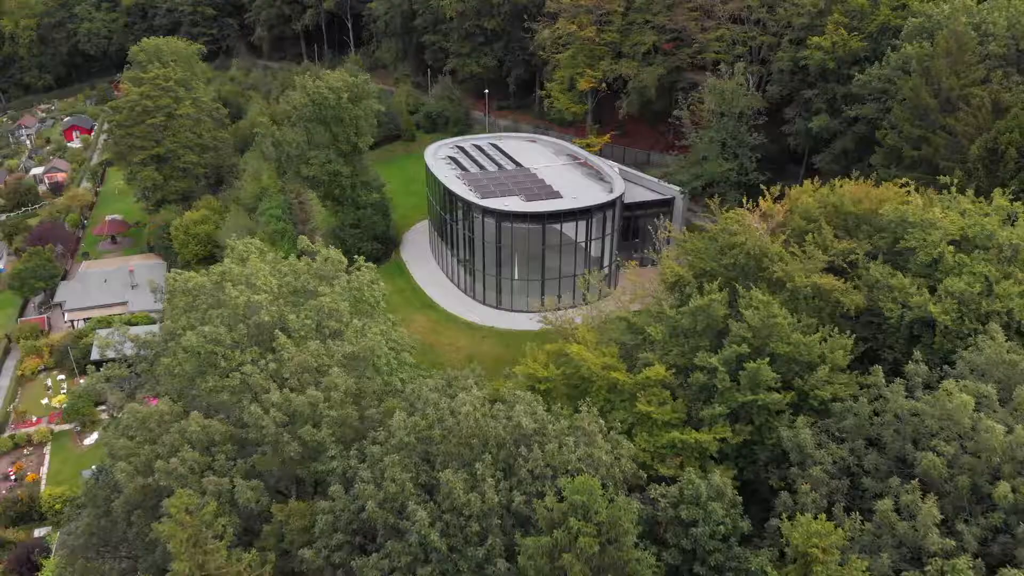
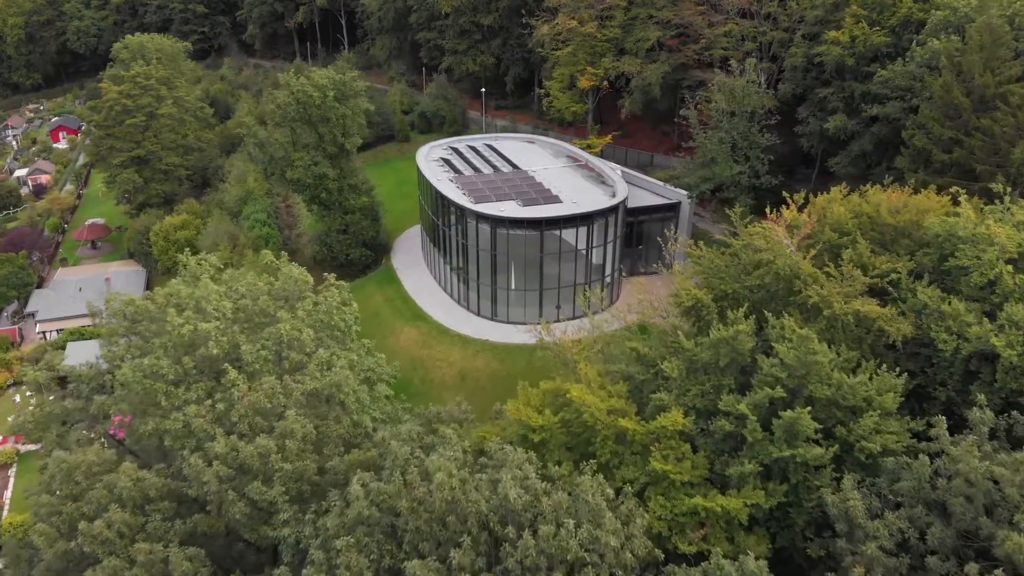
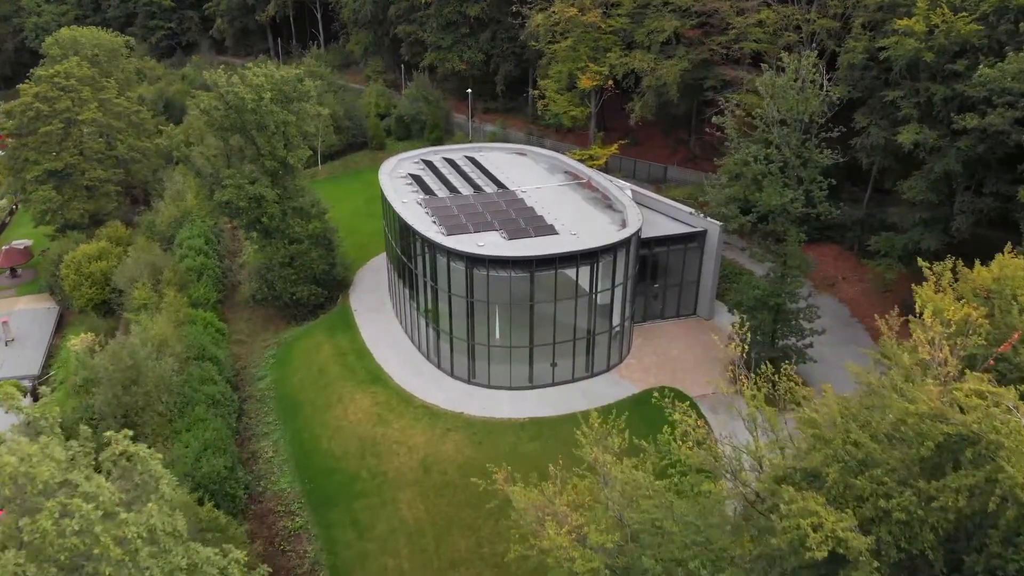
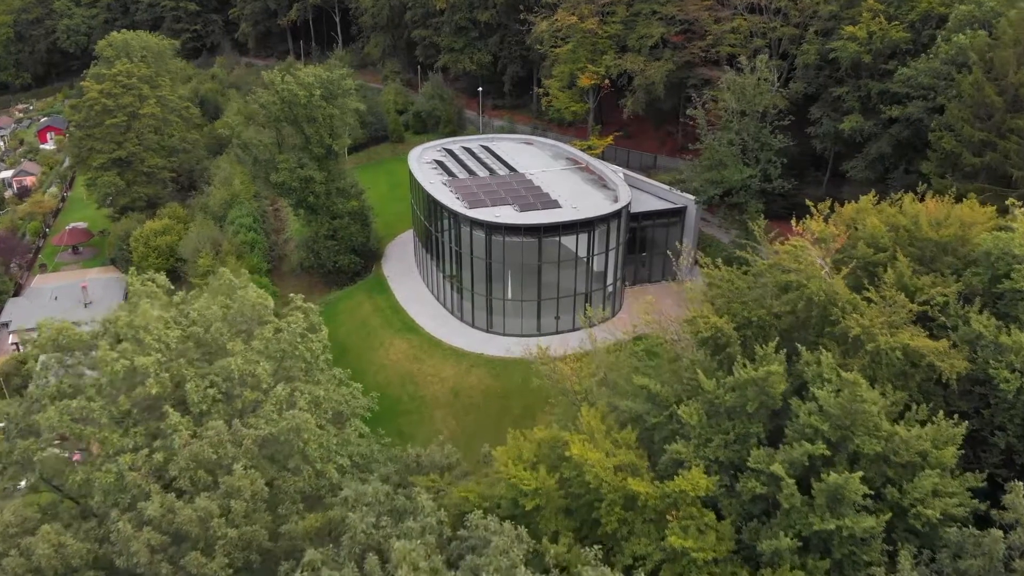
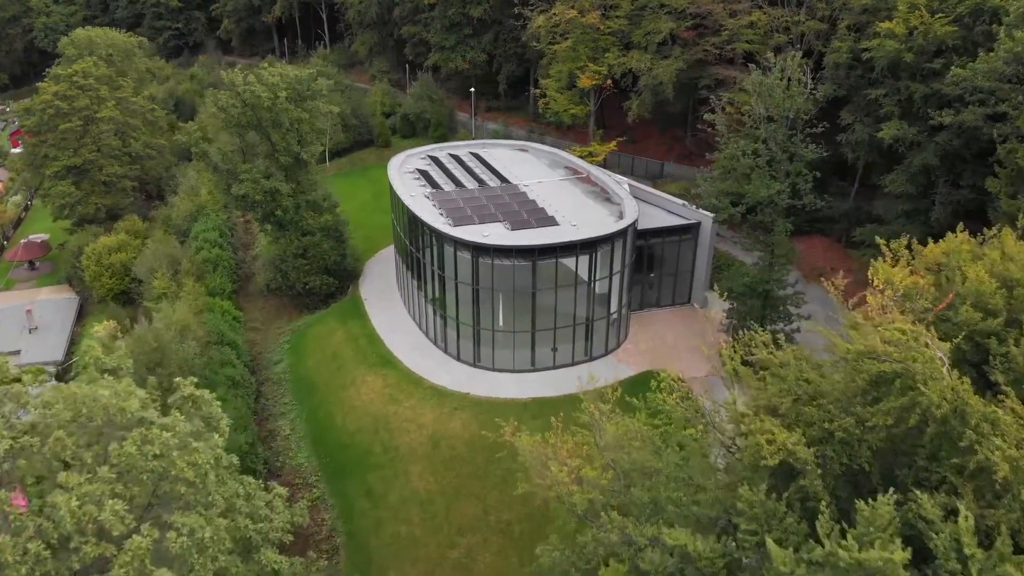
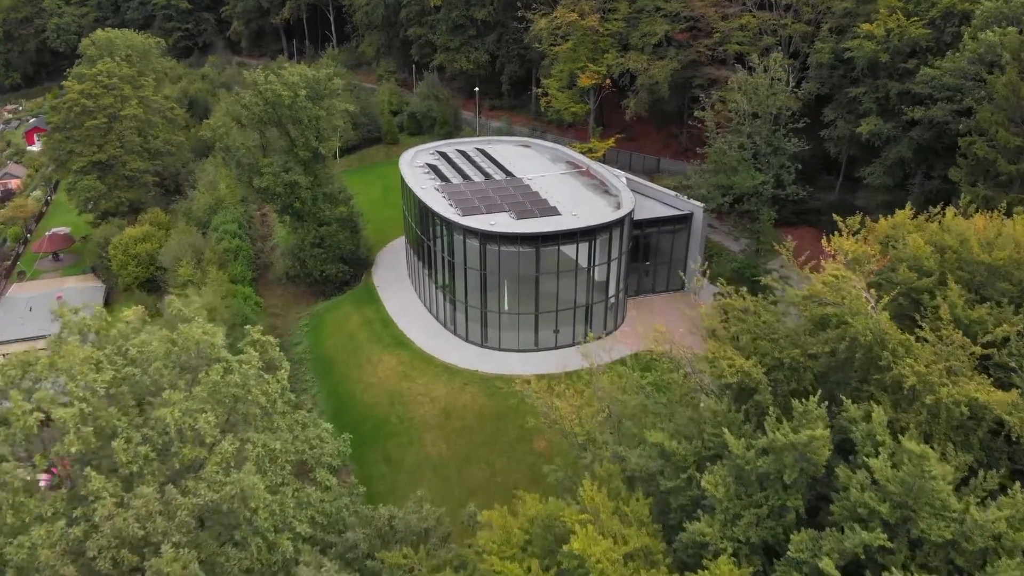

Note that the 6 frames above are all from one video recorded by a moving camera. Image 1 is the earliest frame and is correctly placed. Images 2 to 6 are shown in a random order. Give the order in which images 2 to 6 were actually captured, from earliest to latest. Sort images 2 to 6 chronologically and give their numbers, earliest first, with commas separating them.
2, 4, 6, 5, 3
